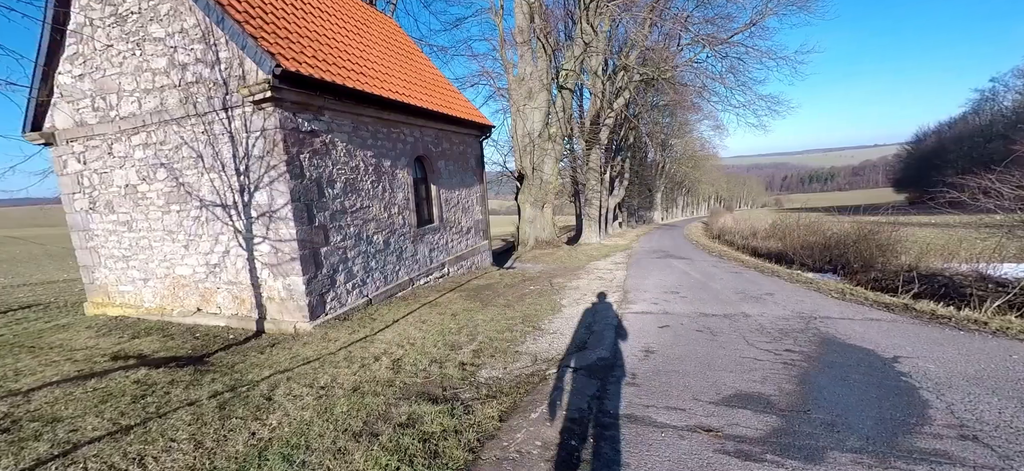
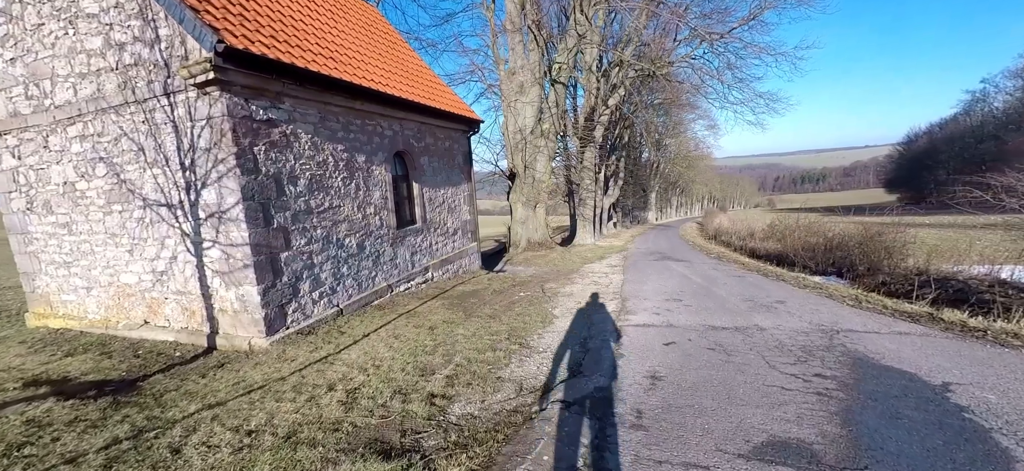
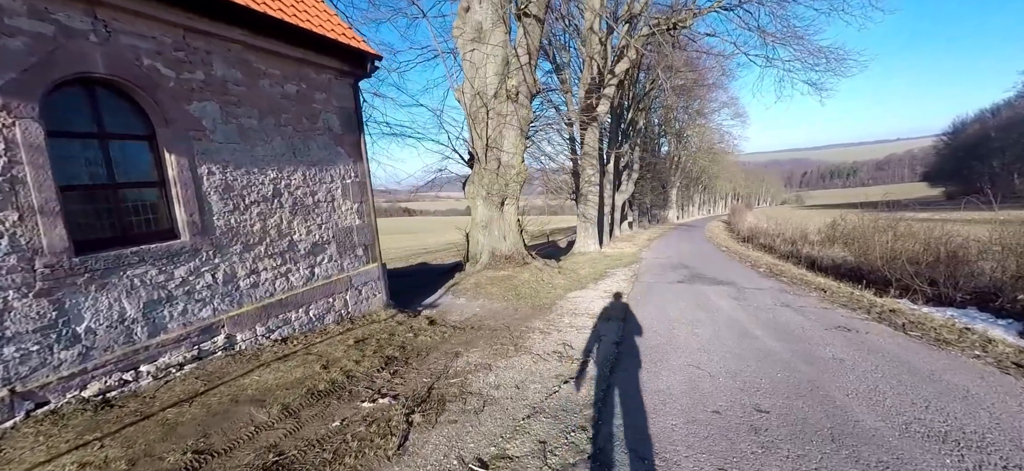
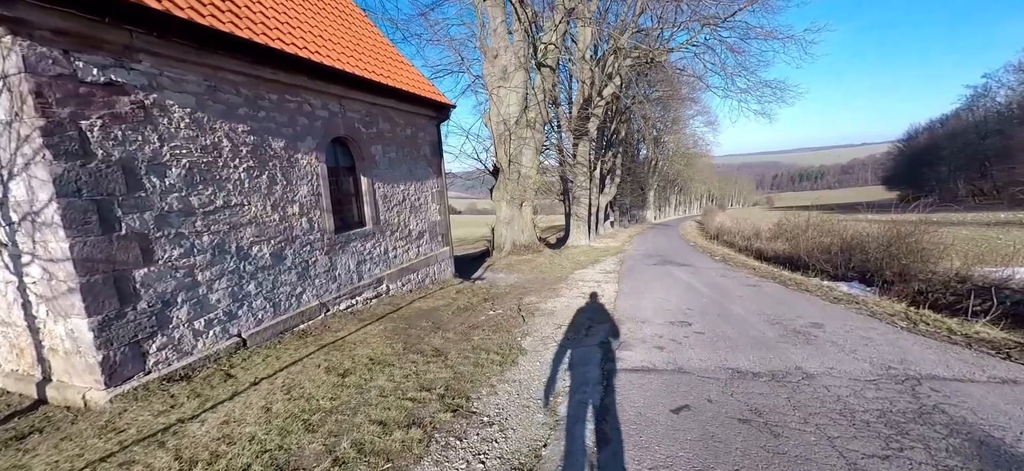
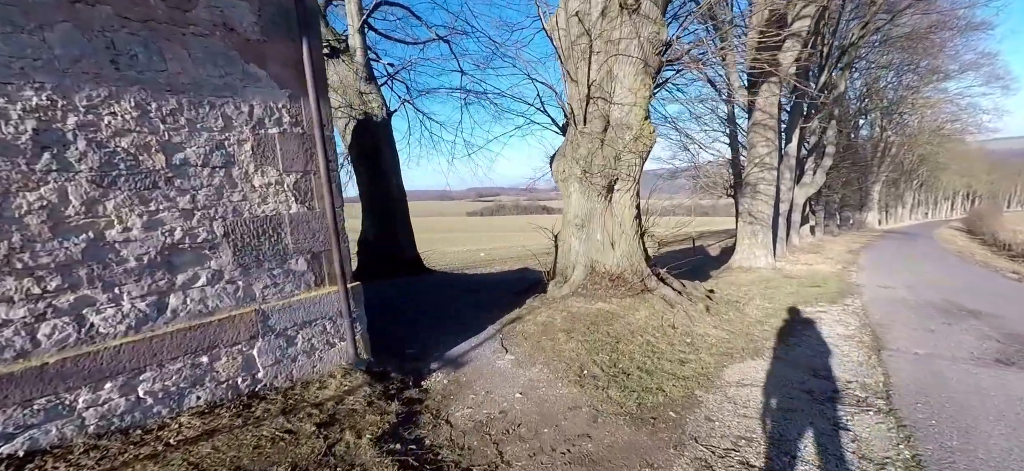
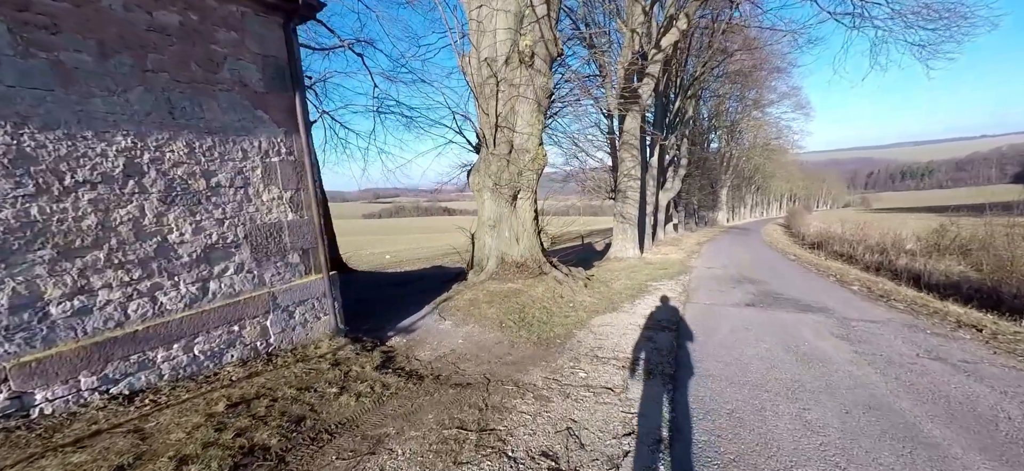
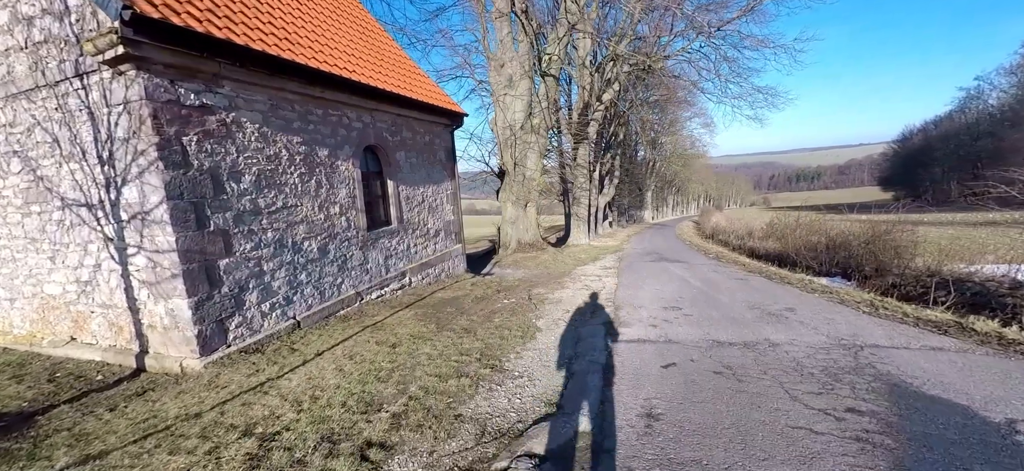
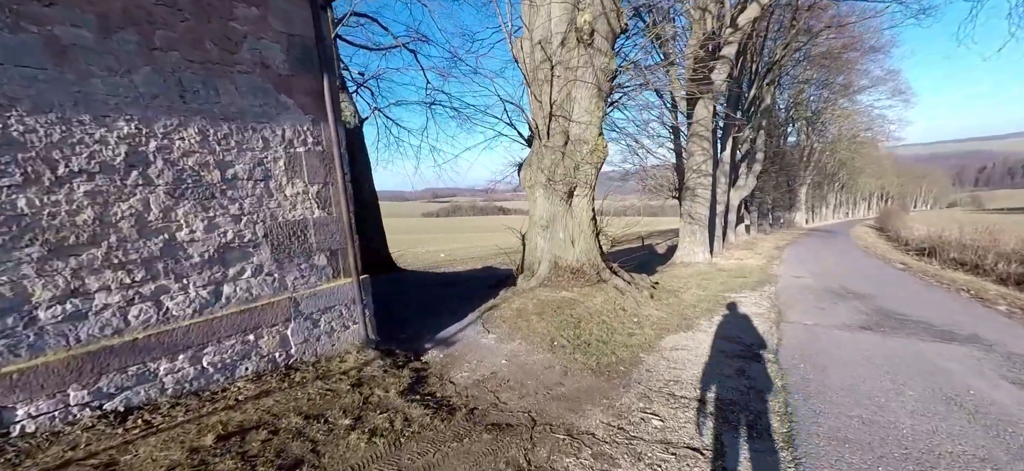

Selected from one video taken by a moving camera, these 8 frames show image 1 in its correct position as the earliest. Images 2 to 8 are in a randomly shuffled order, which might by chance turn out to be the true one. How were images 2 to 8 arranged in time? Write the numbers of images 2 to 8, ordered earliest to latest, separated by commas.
2, 7, 4, 3, 6, 8, 5
